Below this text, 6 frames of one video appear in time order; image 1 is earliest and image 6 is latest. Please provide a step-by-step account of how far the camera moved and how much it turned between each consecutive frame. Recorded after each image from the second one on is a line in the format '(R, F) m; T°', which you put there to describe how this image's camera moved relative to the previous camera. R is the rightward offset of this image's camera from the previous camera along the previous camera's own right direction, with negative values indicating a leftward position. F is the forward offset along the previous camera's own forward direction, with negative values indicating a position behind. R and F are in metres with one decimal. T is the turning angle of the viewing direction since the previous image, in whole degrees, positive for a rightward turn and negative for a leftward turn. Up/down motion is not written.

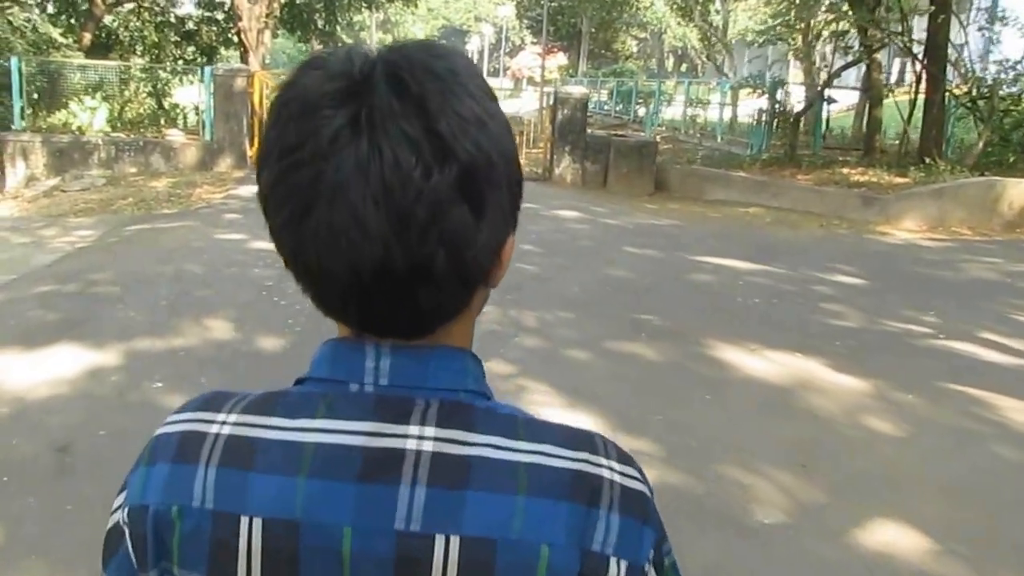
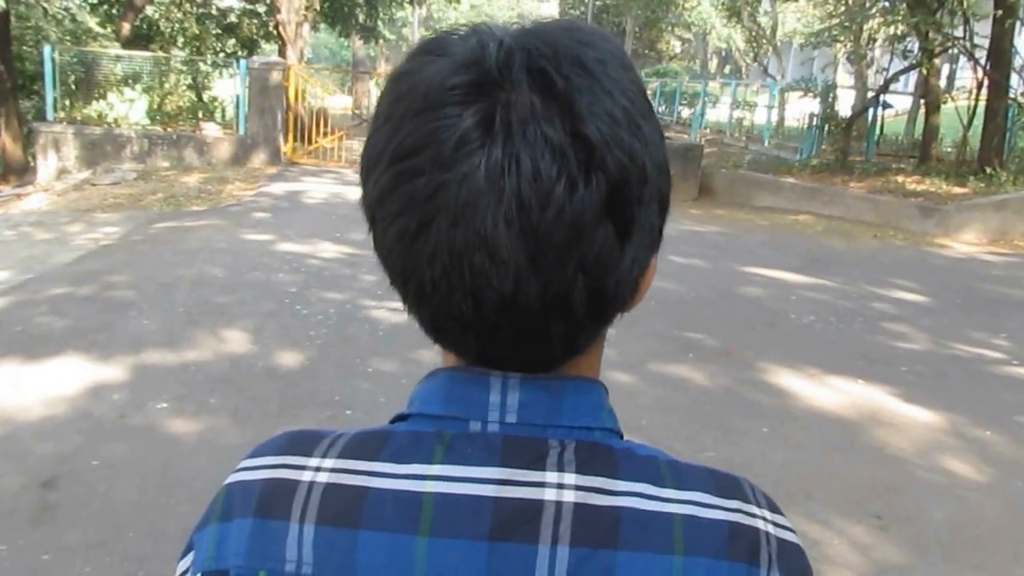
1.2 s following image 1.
(0.0, +0.4) m; -2°
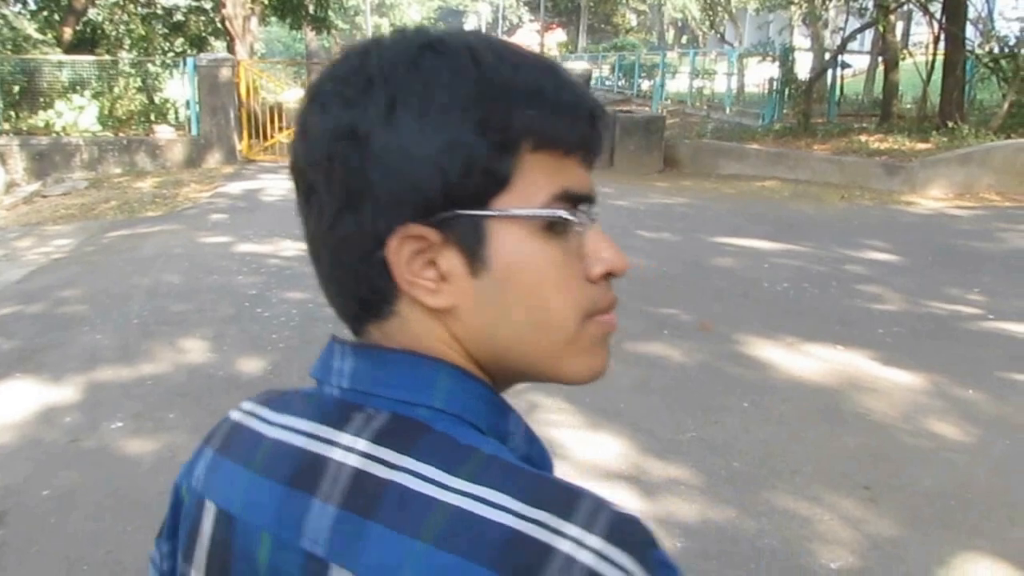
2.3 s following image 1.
(0.0, +0.2) m; +2°
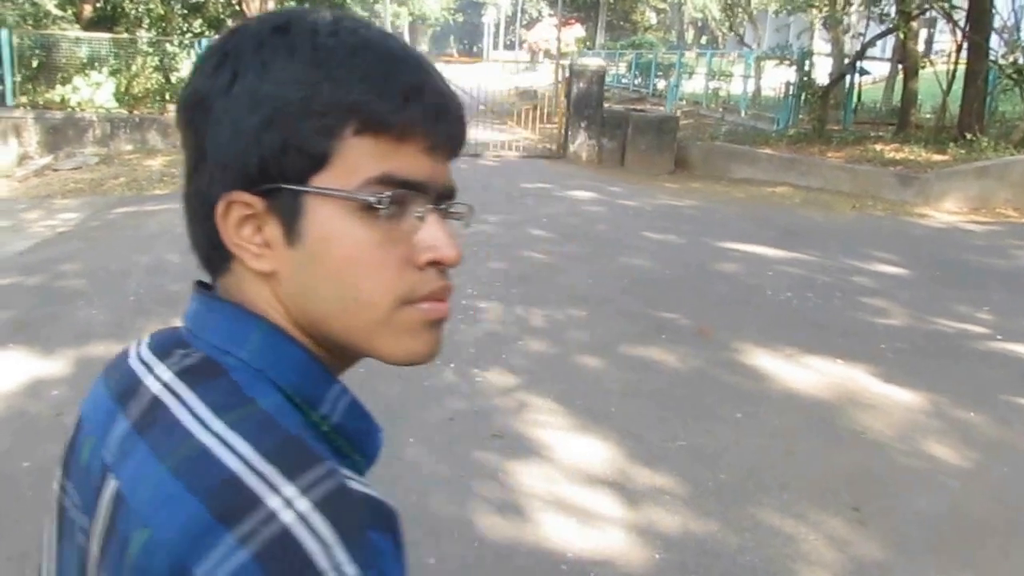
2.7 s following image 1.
(+0.1, +0.1) m; -1°
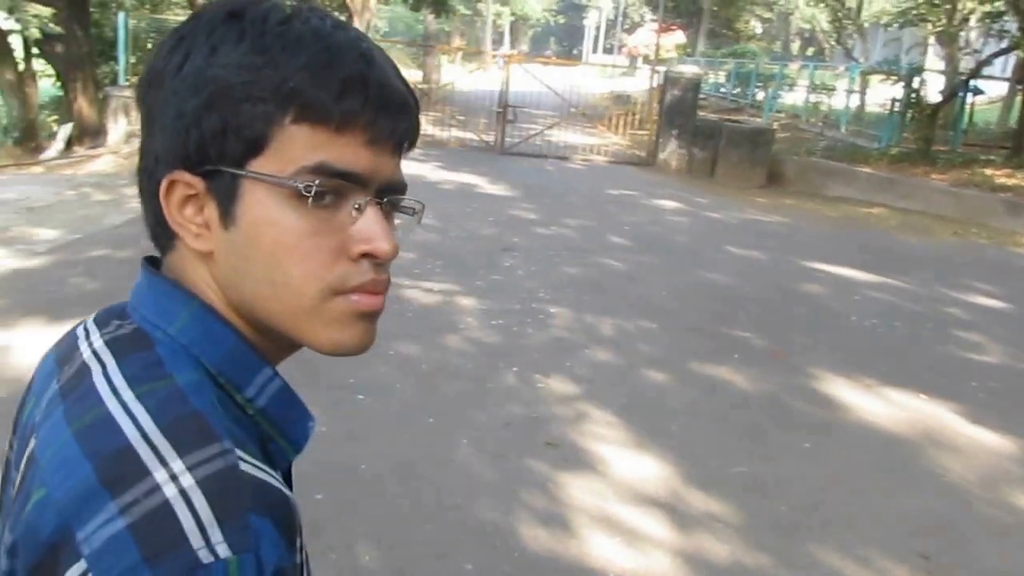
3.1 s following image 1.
(+0.1, +0.1) m; -6°
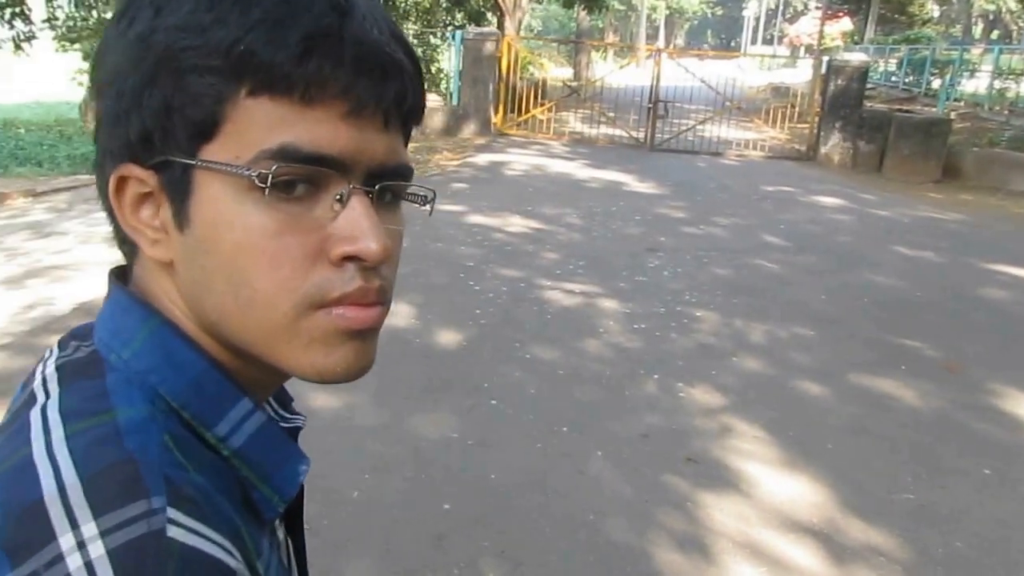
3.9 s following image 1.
(+0.1, +0.2) m; -10°
